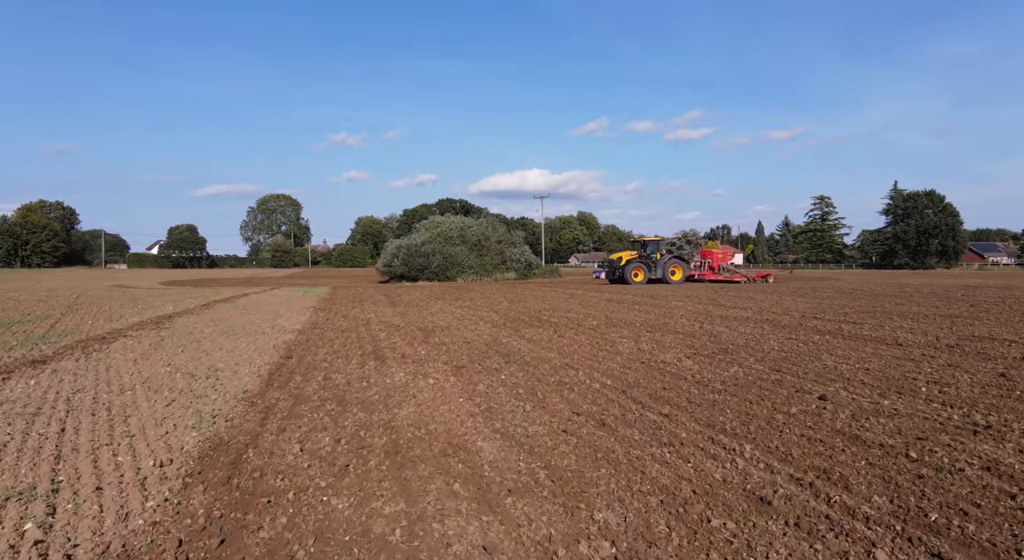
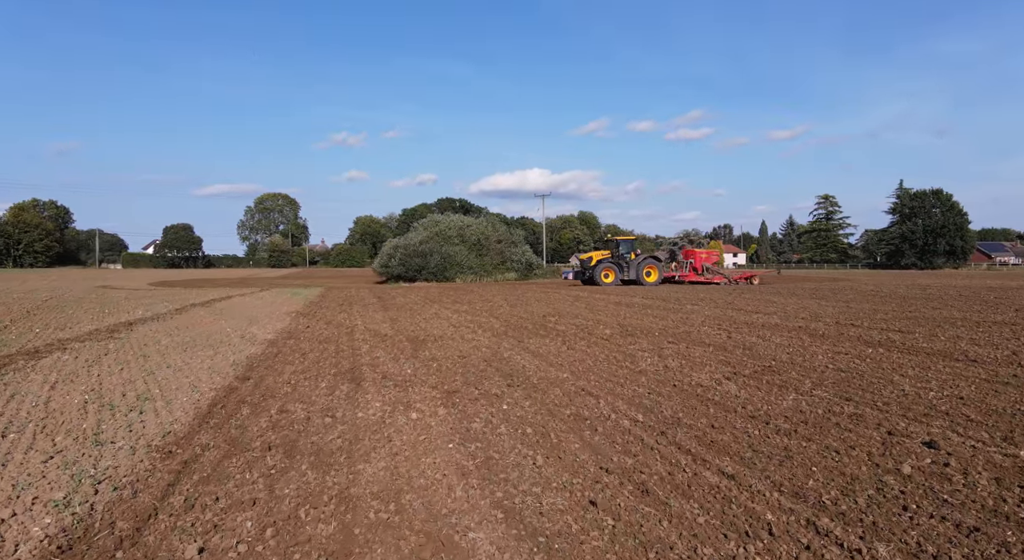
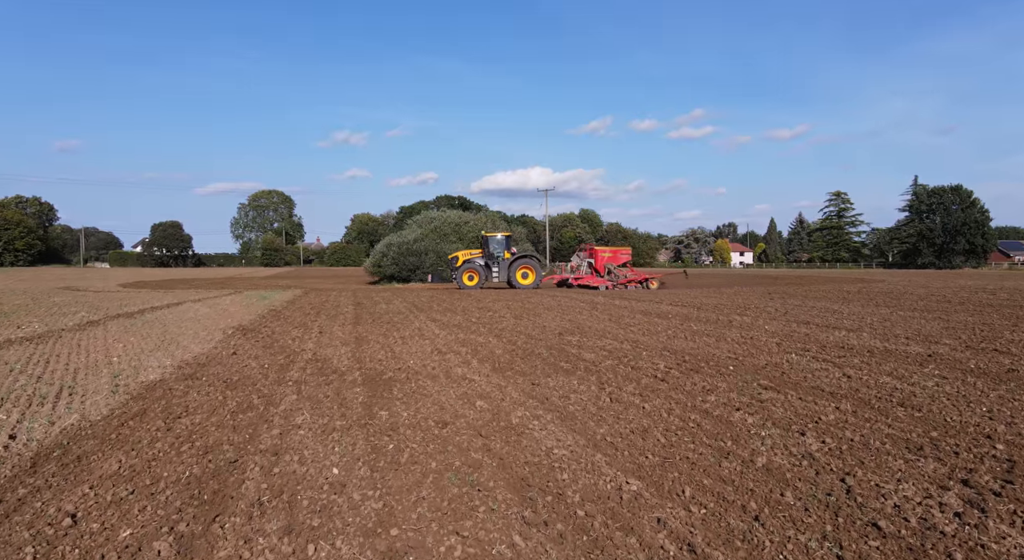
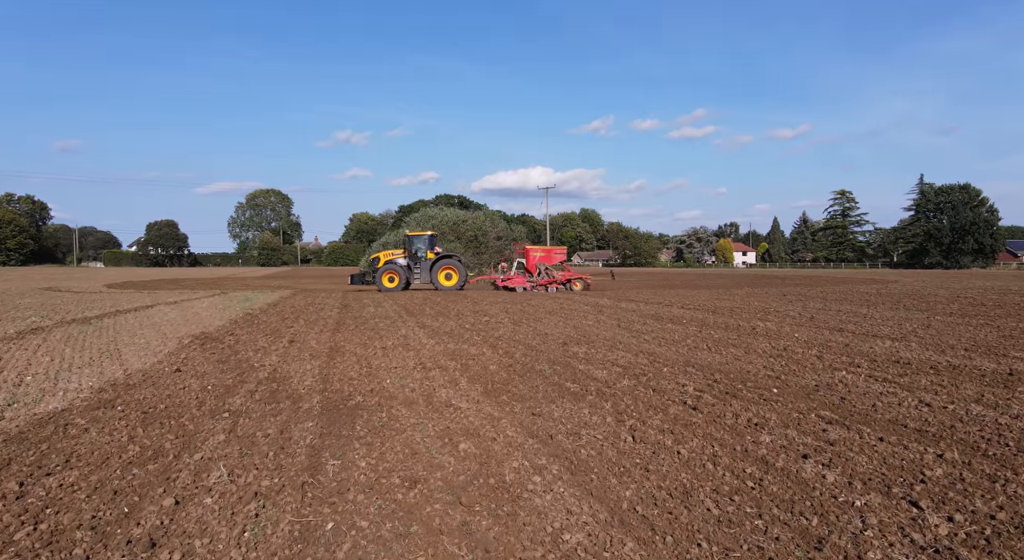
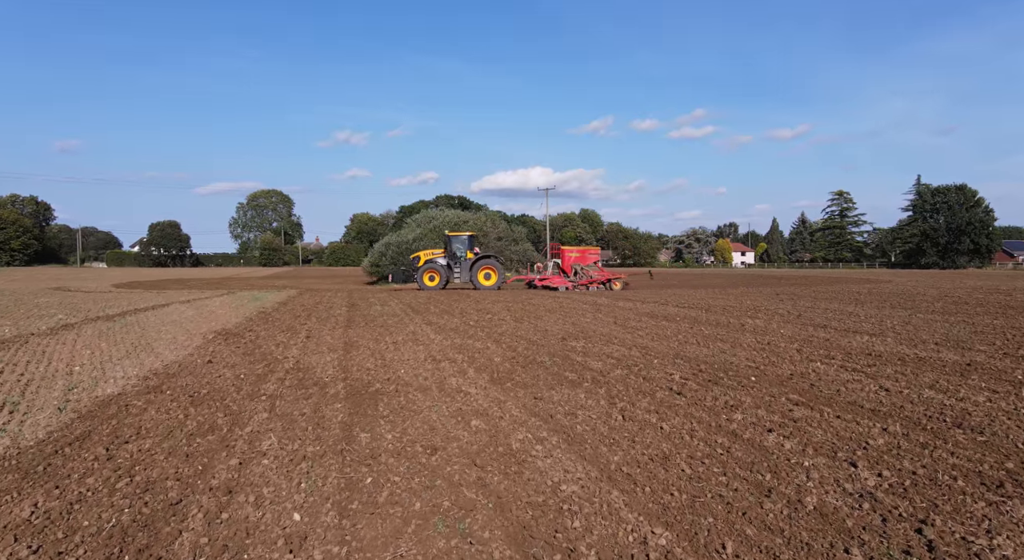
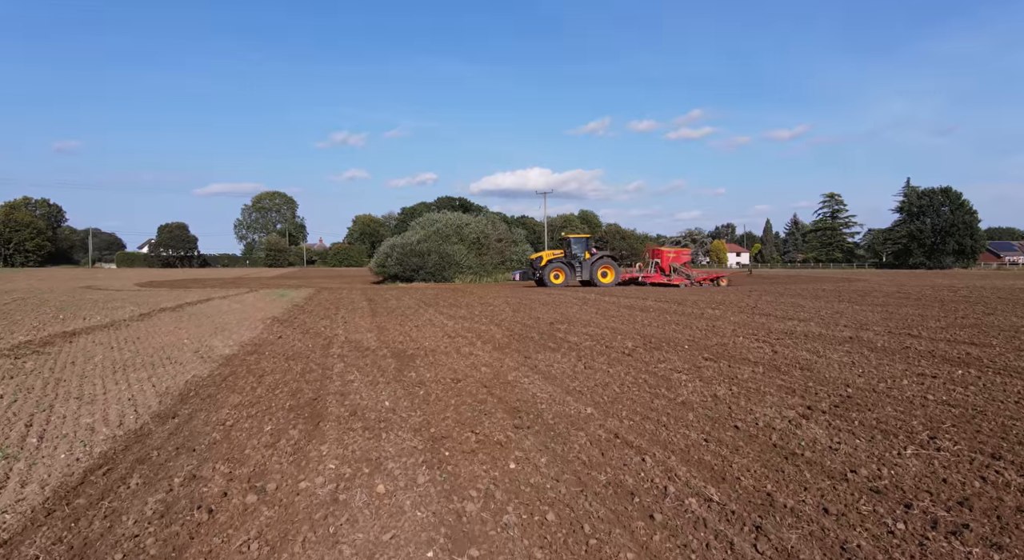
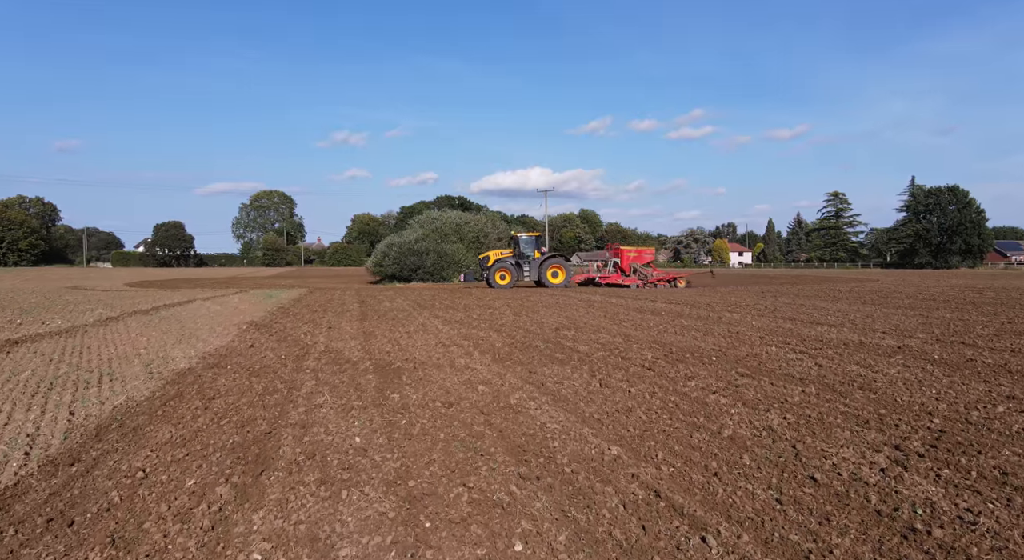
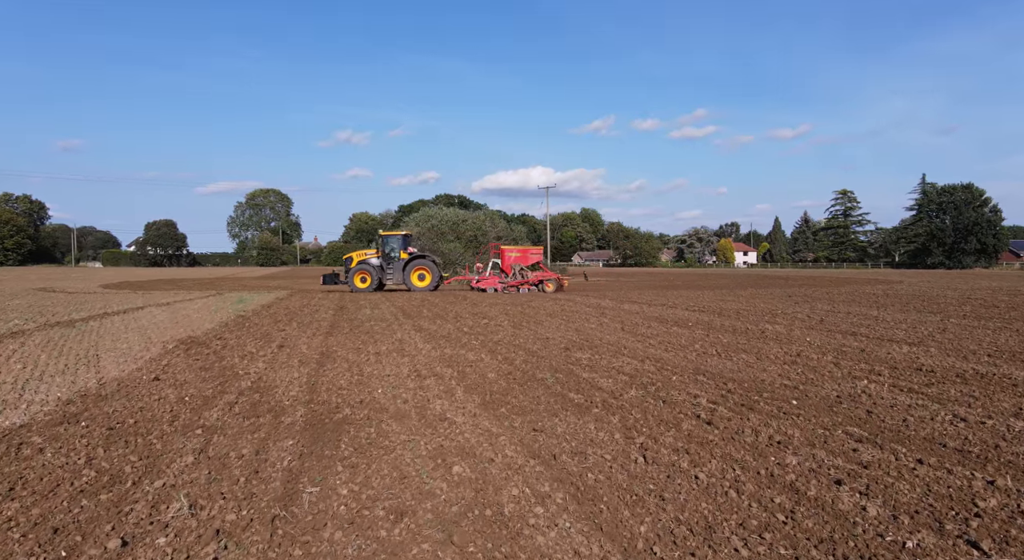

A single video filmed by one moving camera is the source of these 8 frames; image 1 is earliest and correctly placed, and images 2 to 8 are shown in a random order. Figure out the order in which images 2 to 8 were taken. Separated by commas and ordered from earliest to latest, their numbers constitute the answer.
2, 6, 7, 3, 5, 4, 8
